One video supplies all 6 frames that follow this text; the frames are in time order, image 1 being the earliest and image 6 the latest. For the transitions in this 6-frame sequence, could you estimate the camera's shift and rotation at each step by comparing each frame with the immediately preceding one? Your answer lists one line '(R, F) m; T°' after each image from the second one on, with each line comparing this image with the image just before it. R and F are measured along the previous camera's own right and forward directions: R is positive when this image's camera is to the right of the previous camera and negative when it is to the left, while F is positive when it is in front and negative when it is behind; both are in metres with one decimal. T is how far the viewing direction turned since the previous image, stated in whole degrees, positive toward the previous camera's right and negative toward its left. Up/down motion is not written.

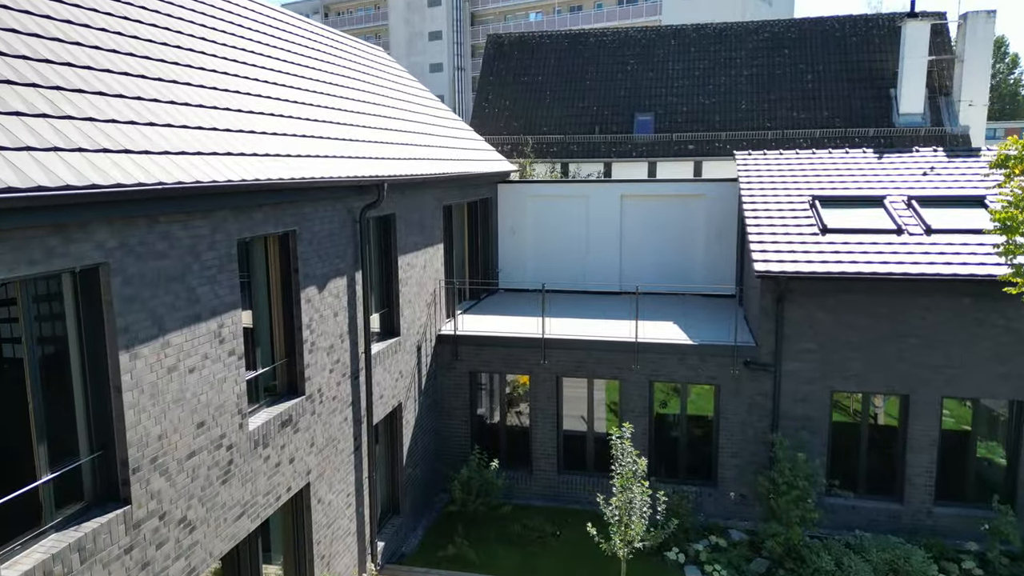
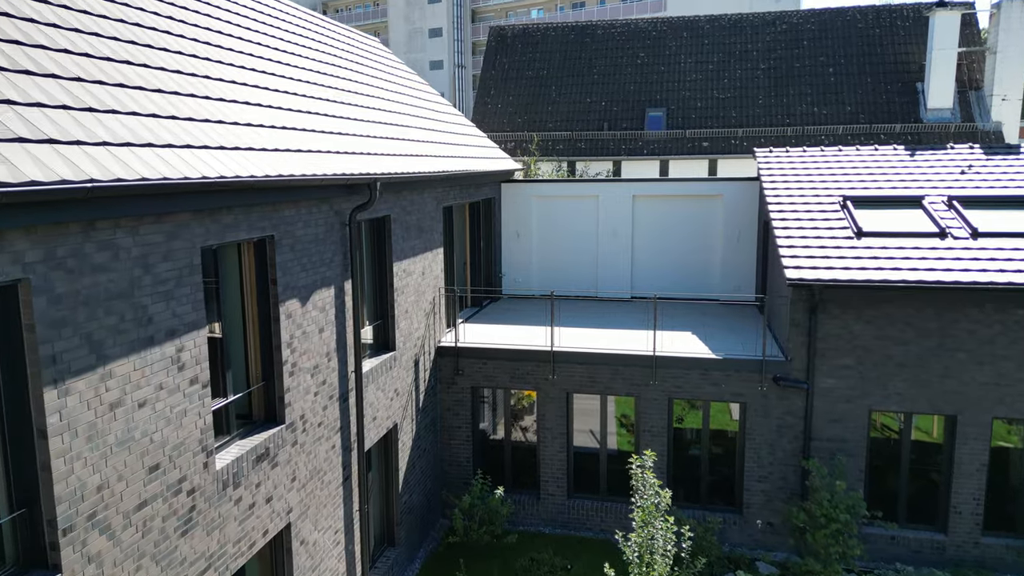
(-0.1, +0.9) m; 0°
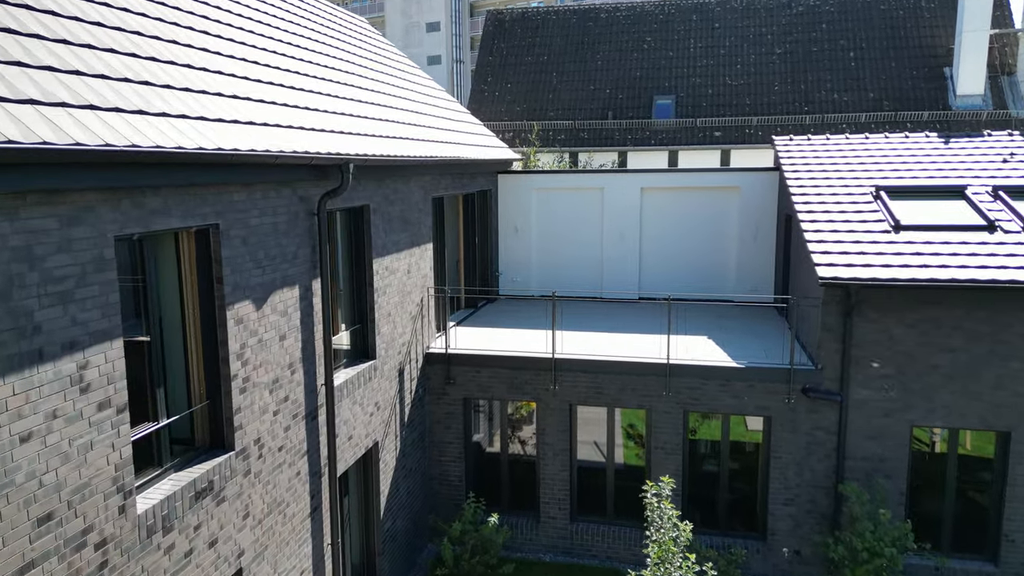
(0.0, +1.0) m; 0°
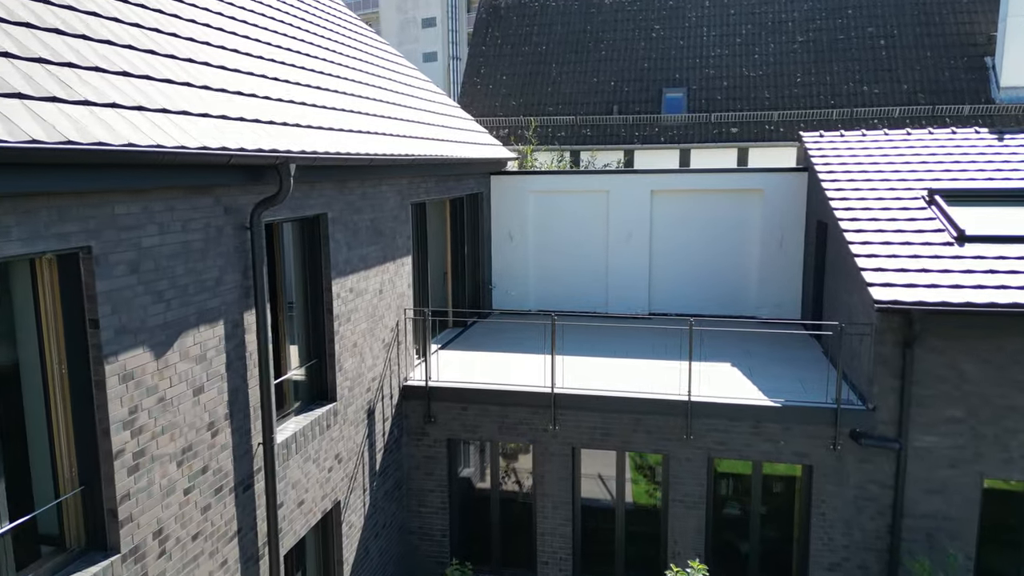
(+0.1, +1.3) m; 0°
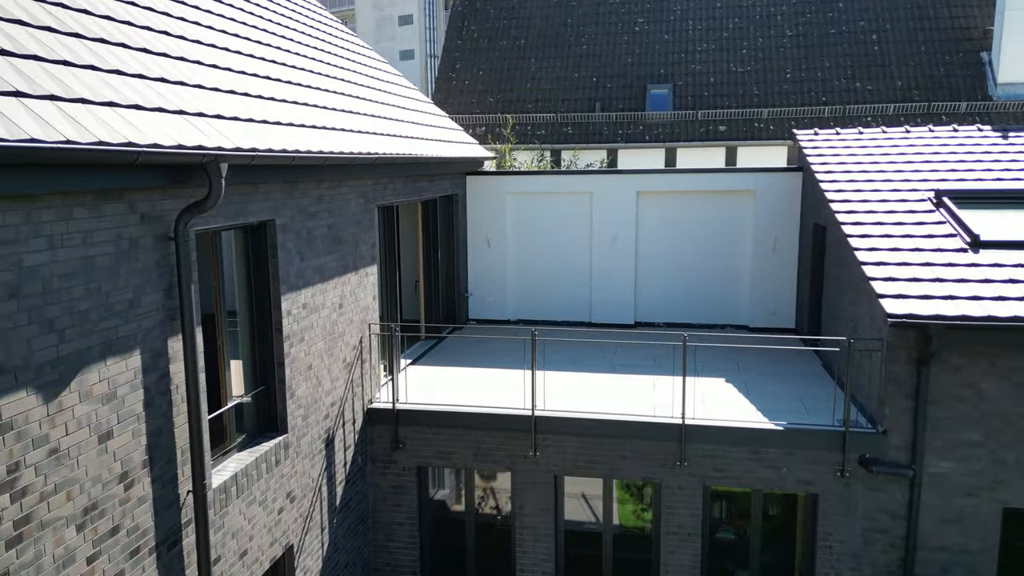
(0.0, +0.7) m; +1°
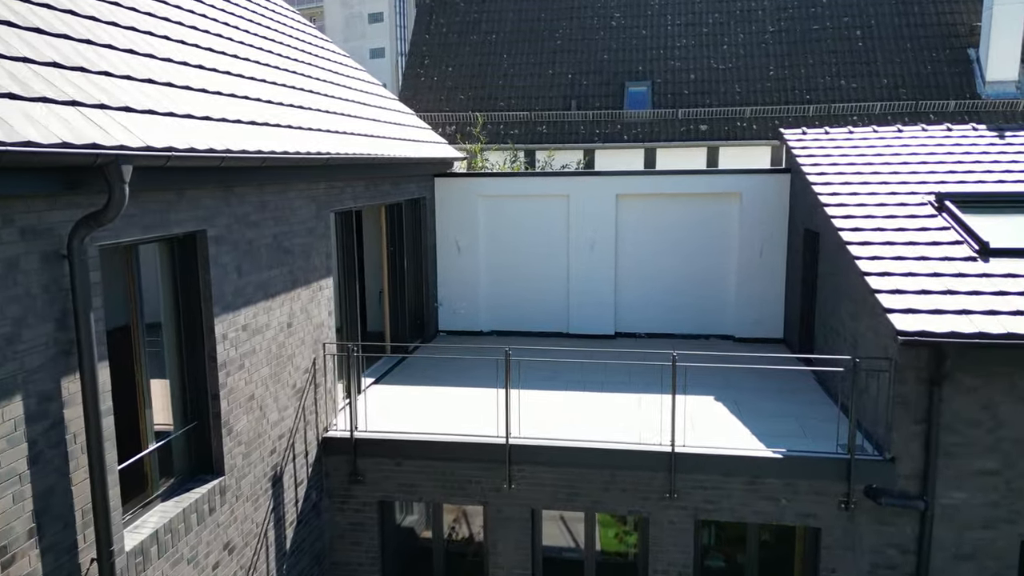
(0.0, +0.6) m; +2°
